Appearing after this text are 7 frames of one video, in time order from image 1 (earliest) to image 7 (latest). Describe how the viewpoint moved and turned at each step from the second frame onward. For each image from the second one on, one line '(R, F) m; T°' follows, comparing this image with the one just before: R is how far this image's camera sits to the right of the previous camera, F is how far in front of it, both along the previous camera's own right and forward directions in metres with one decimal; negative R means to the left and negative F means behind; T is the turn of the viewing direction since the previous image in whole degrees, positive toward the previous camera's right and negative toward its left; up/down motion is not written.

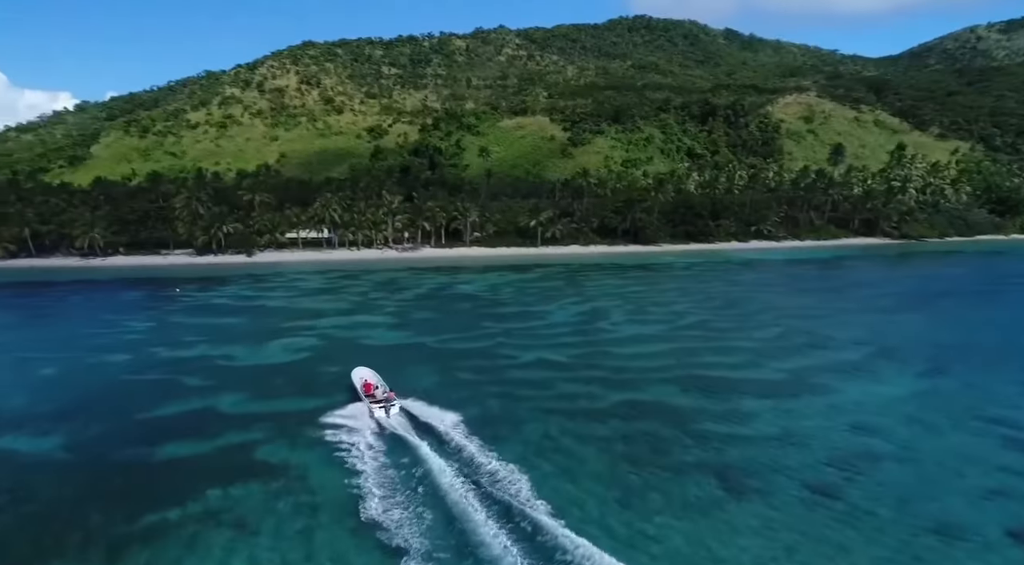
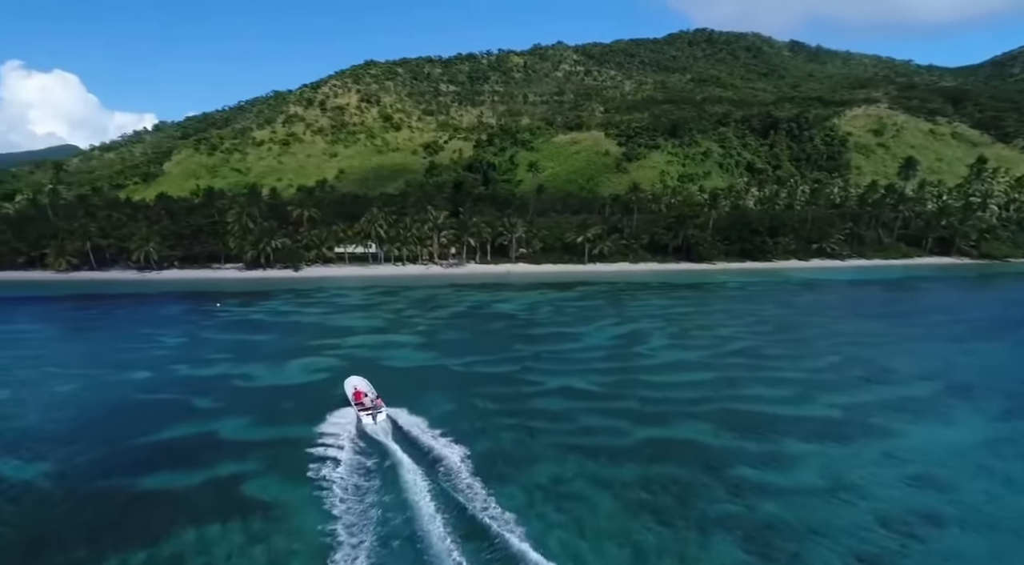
(+1.9, +2.3) m; -5°
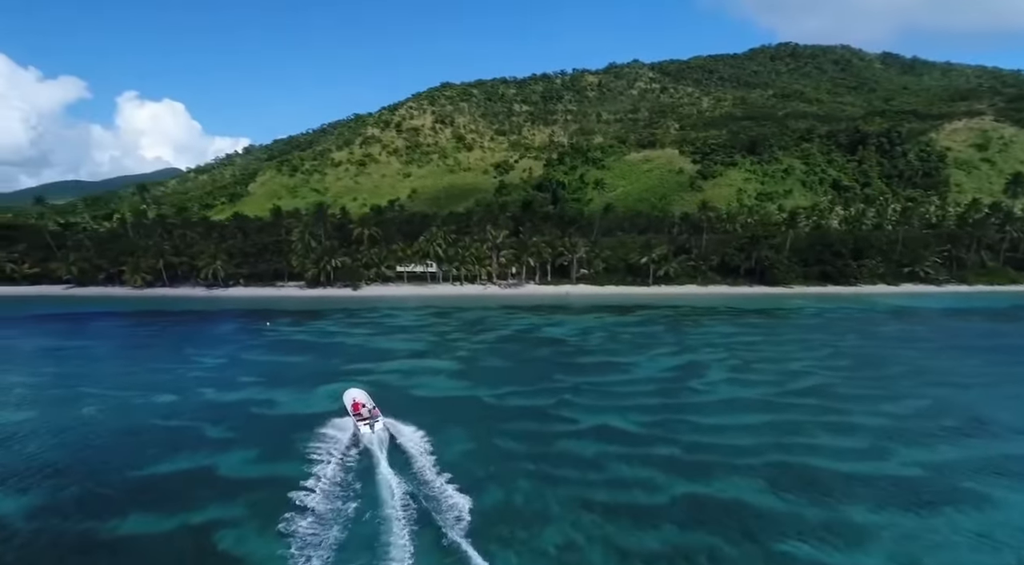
(+2.4, +3.1) m; -7°
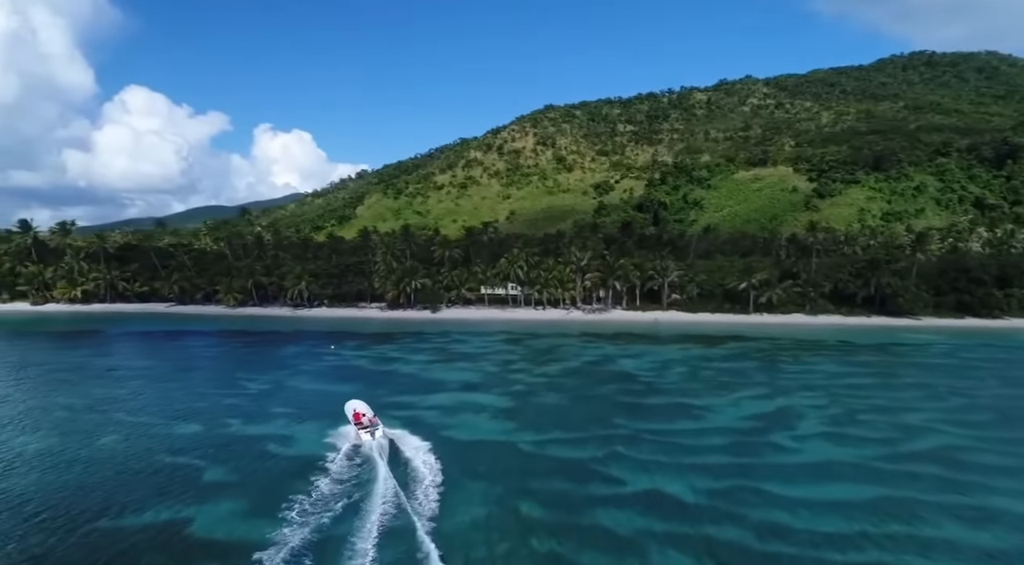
(+3.5, +5.1) m; -10°
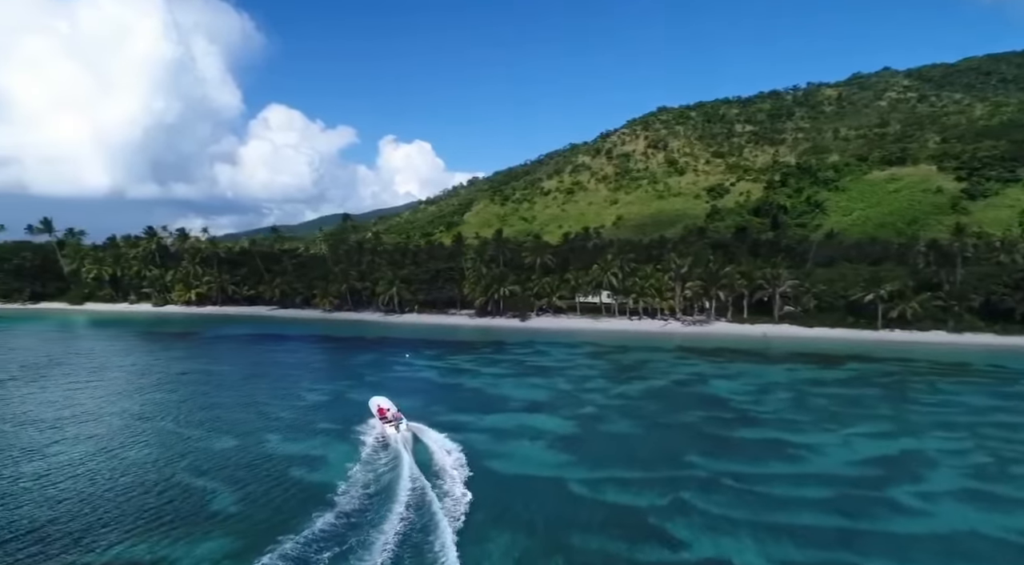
(+3.1, +4.8) m; -10°
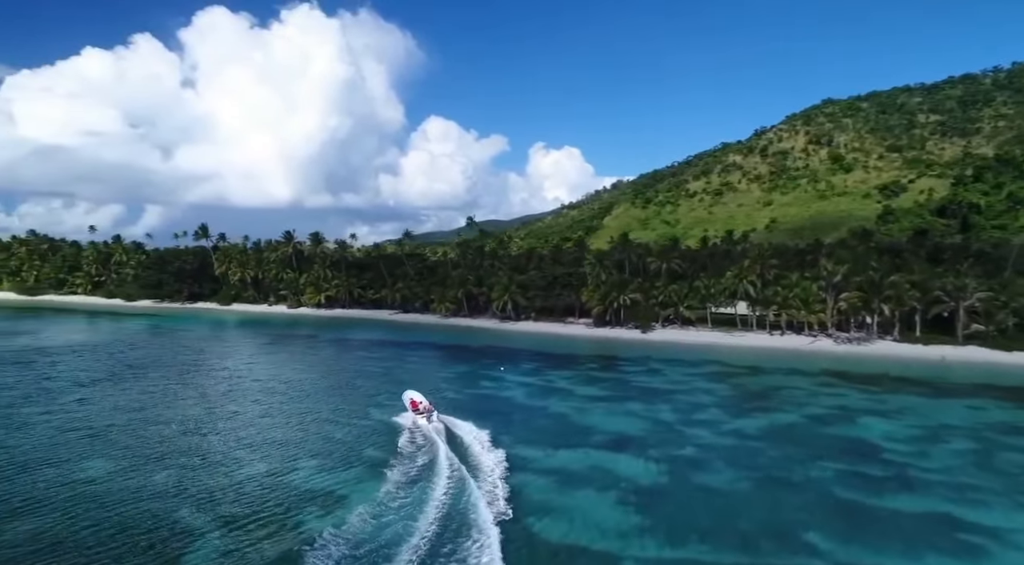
(+4.1, +7.1) m; -13°
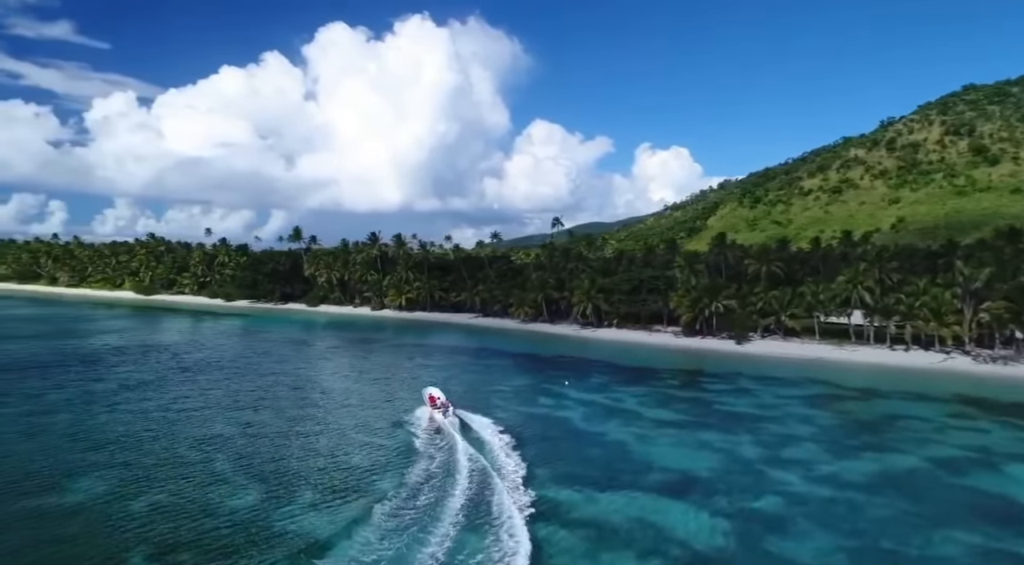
(+3.4, +6.0) m; -9°
